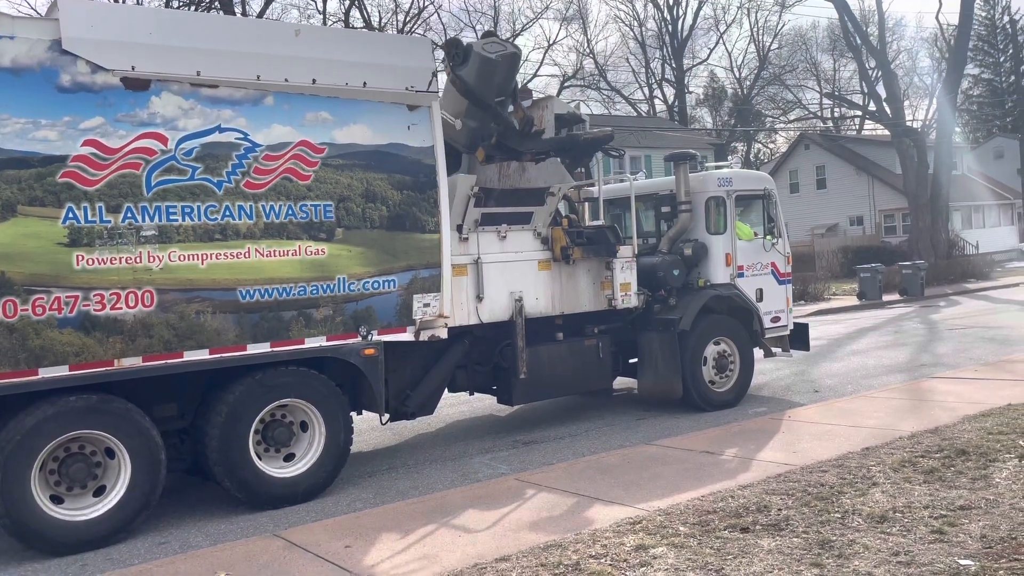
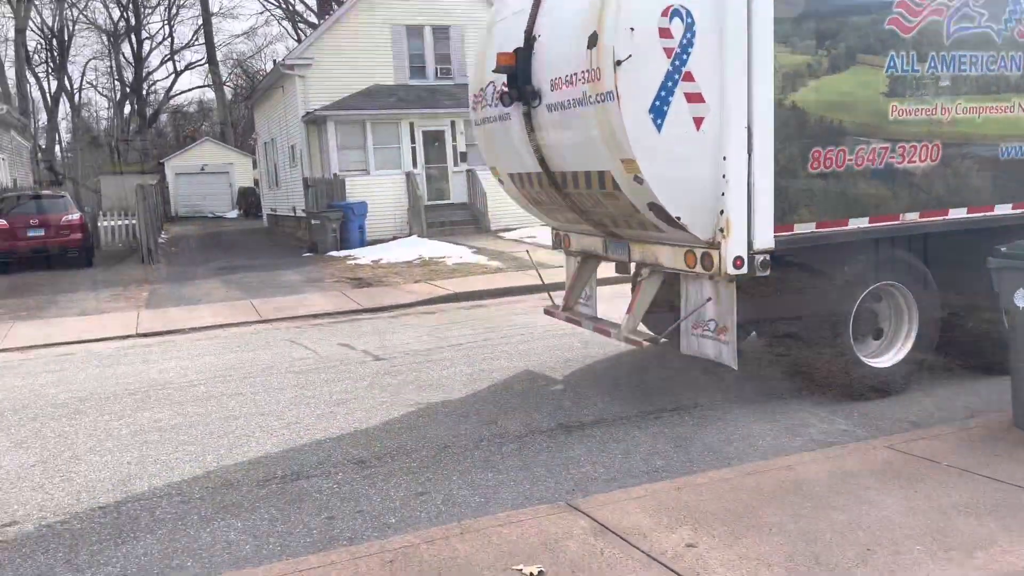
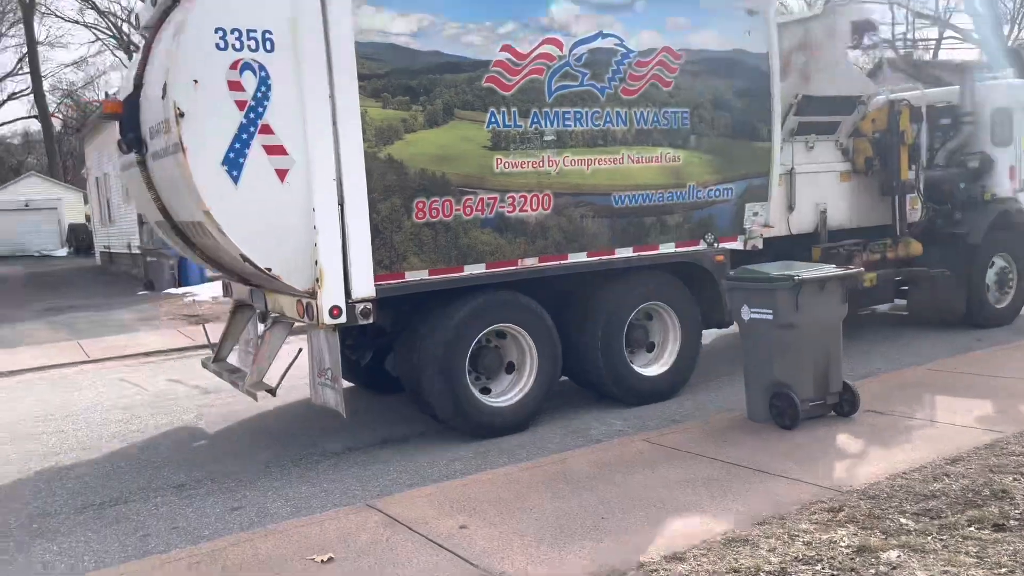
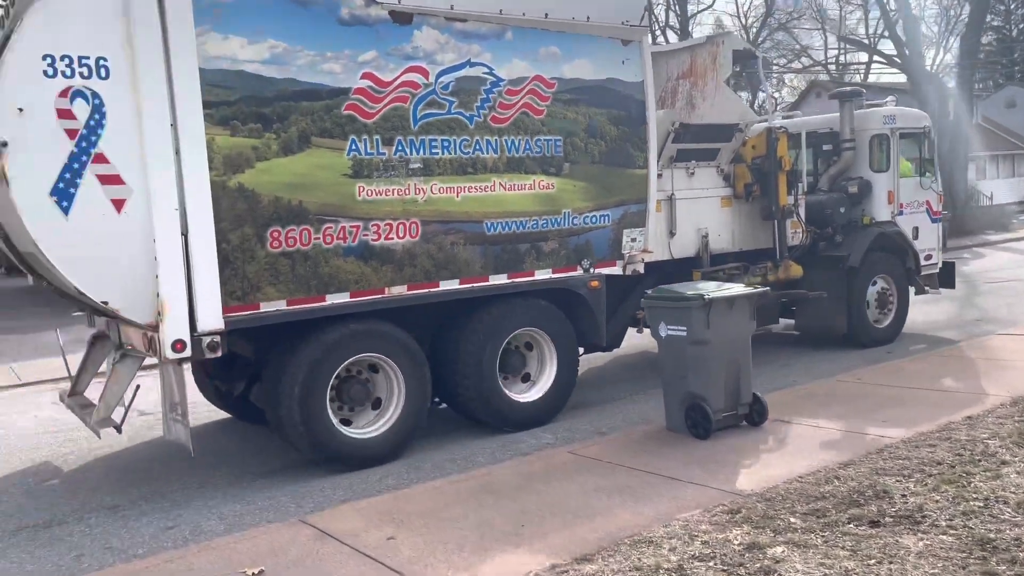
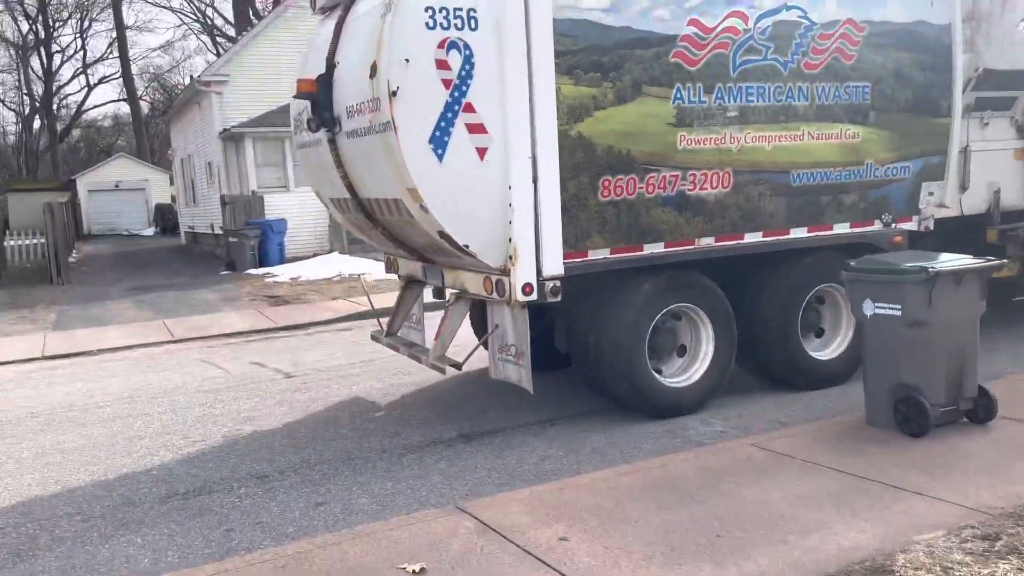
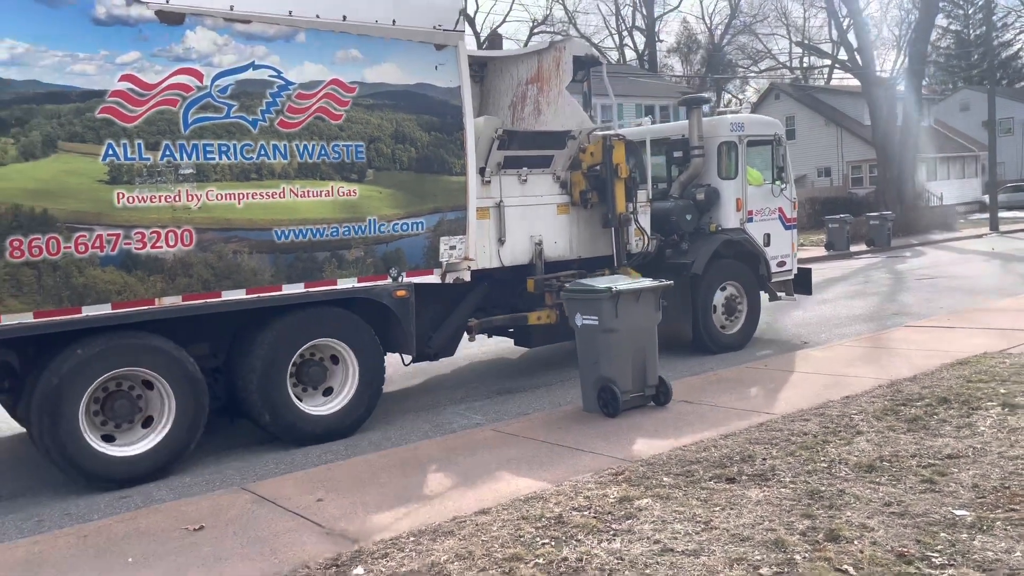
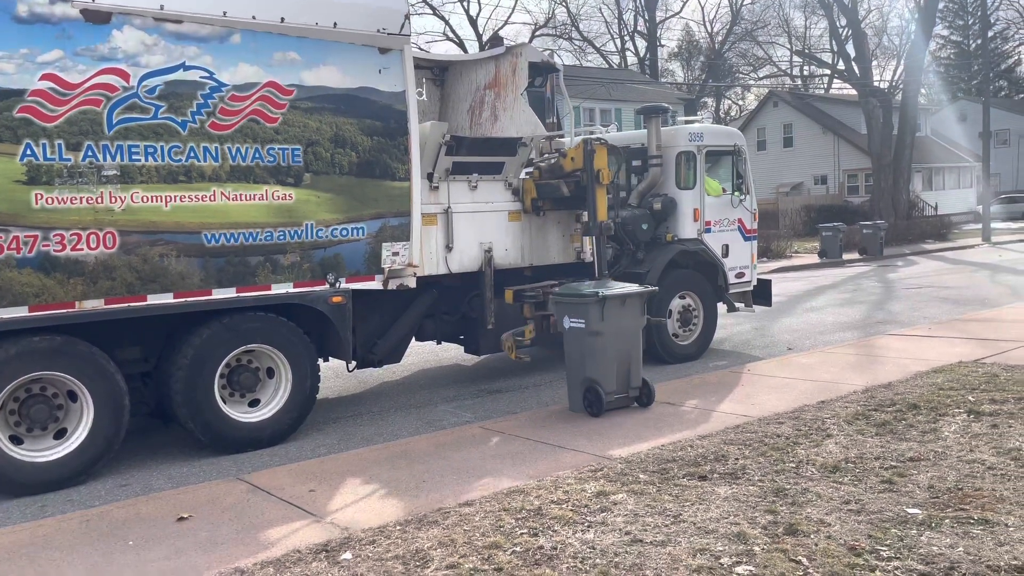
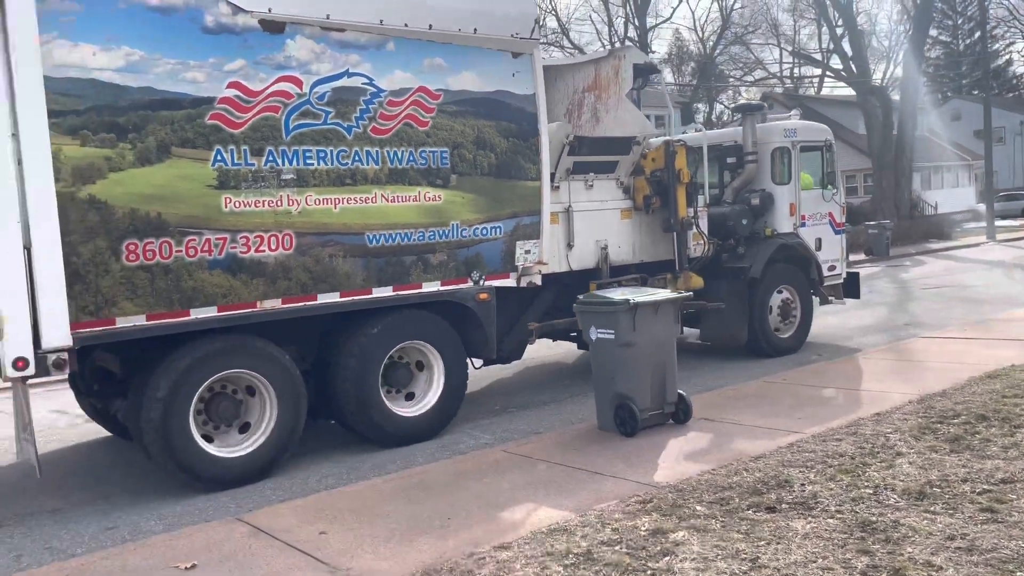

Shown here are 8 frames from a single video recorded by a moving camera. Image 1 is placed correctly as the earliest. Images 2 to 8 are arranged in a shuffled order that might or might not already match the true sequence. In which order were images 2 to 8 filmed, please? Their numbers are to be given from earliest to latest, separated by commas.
7, 6, 8, 4, 3, 5, 2
